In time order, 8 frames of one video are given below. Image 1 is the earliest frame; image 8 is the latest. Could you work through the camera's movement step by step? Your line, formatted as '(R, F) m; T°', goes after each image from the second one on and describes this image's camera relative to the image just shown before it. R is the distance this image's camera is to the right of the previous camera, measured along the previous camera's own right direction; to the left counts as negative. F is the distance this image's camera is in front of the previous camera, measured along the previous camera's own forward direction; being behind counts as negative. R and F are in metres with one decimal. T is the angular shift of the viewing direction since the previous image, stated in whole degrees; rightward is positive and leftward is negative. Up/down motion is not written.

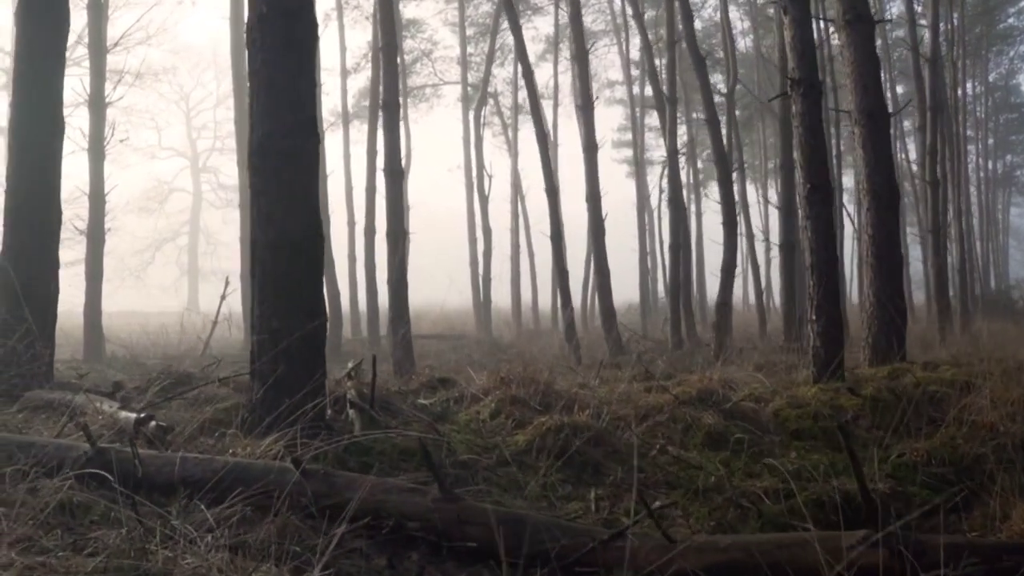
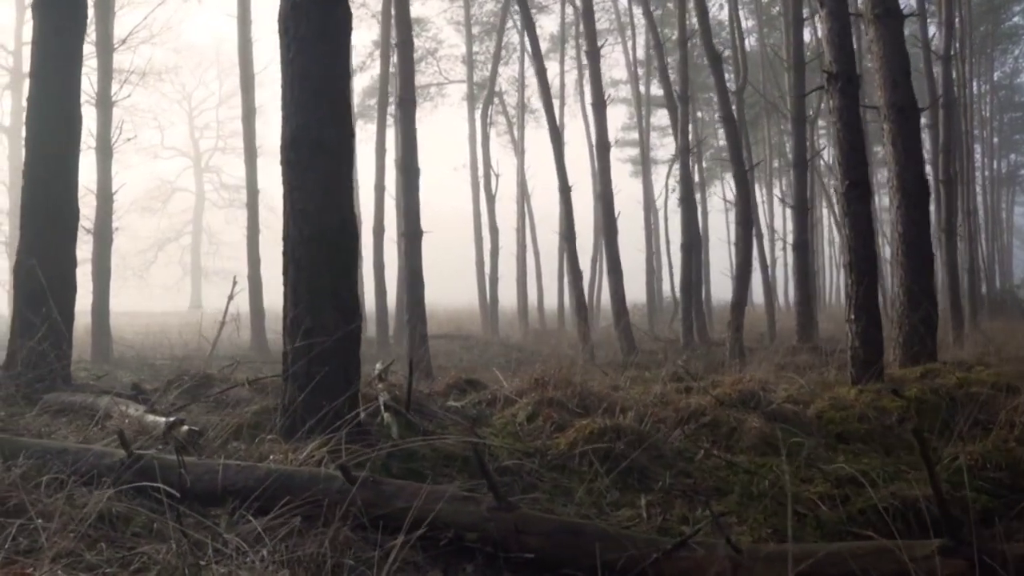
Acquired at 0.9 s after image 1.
(-0.3, +0.2) m; 0°
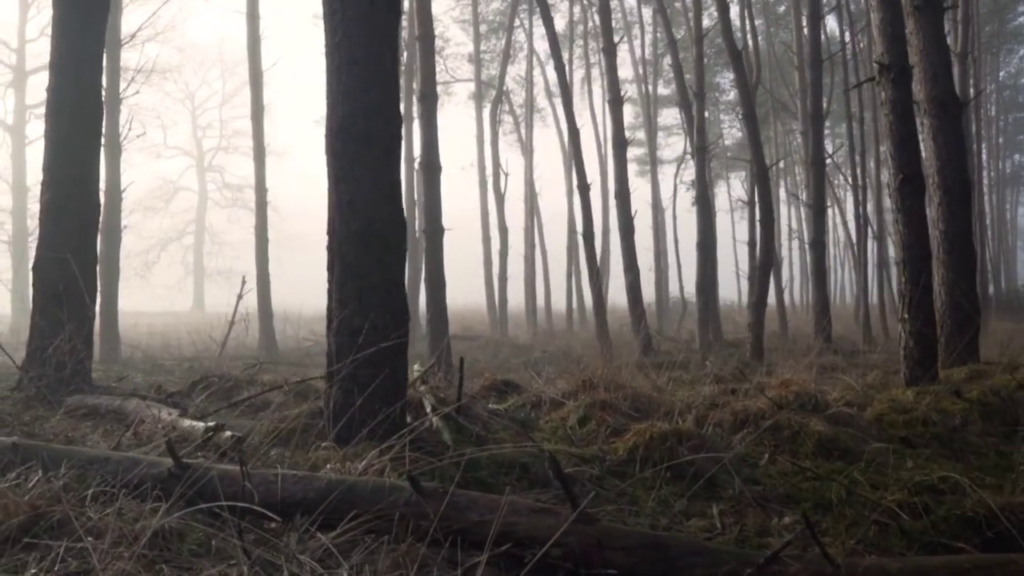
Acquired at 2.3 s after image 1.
(-0.4, +0.3) m; 0°
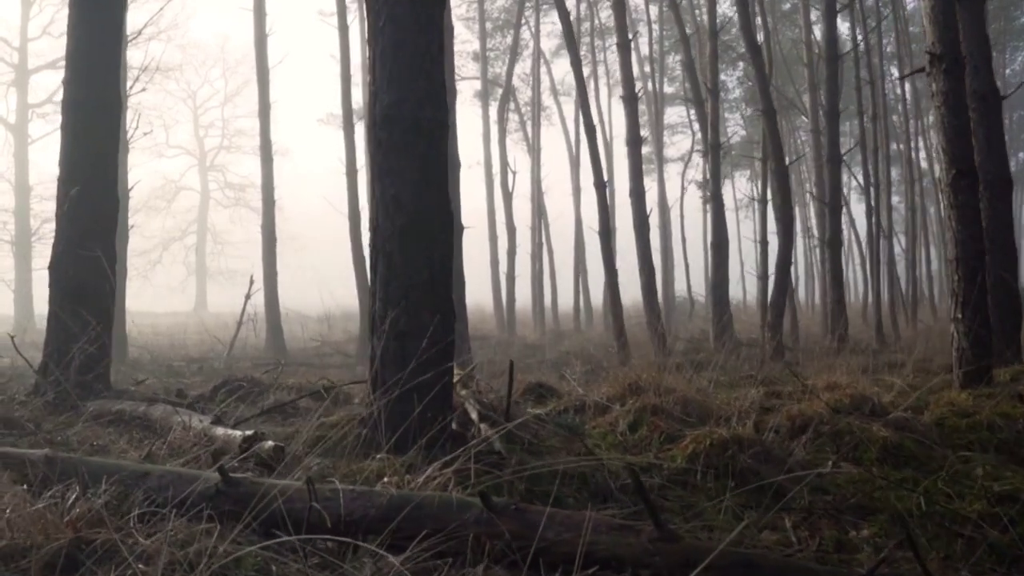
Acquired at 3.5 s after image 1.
(-0.3, +0.3) m; 0°
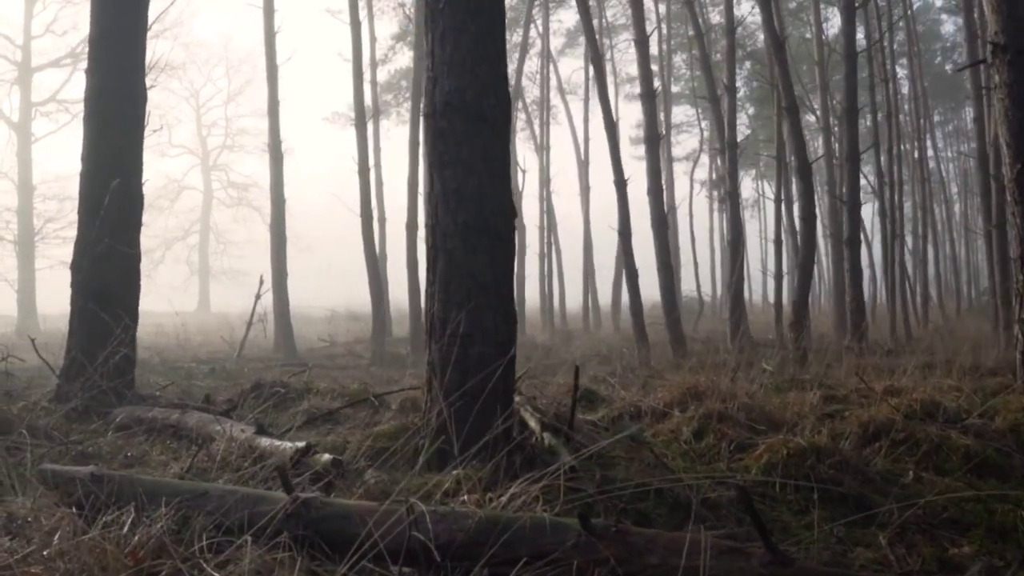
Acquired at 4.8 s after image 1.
(-0.4, +0.3) m; 0°
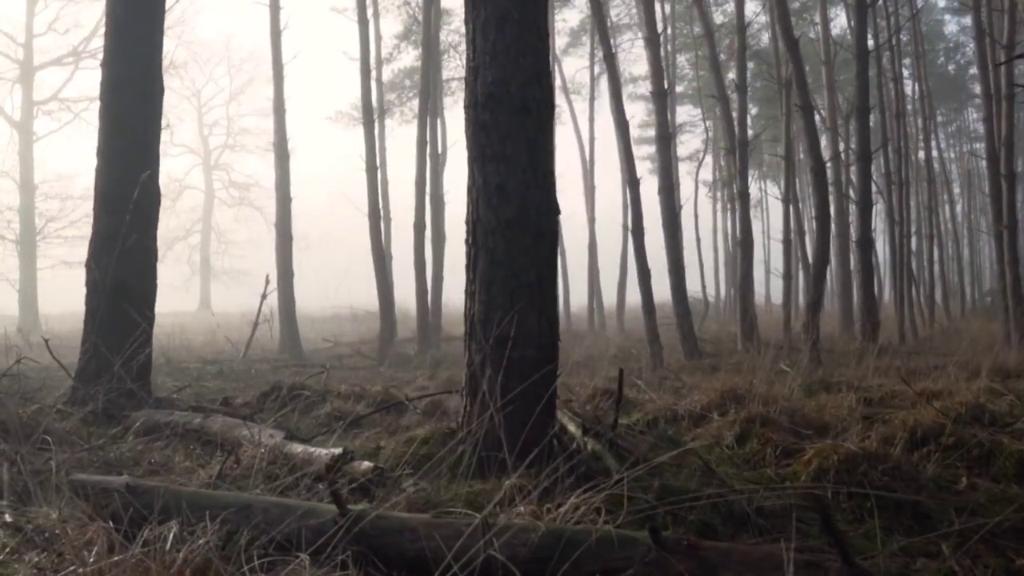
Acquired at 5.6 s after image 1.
(-0.2, +0.2) m; 0°
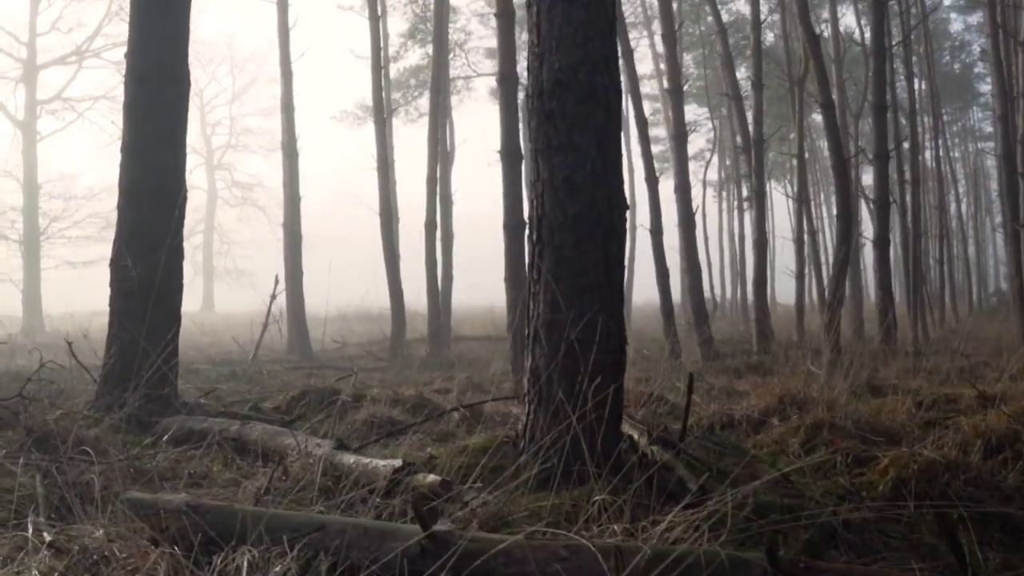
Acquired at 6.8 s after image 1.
(-0.3, +0.3) m; 0°
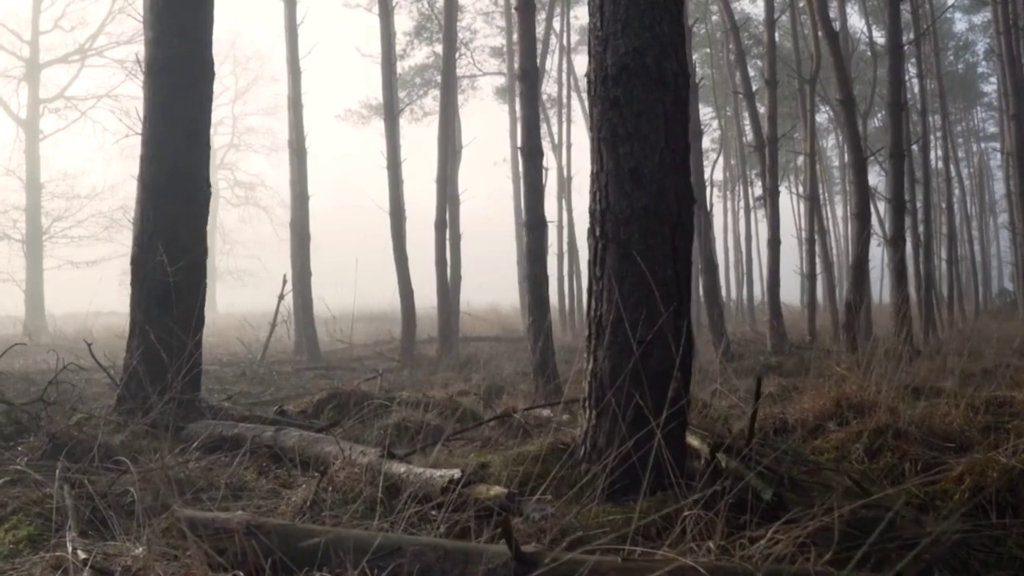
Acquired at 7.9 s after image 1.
(-0.3, +0.3) m; 0°
